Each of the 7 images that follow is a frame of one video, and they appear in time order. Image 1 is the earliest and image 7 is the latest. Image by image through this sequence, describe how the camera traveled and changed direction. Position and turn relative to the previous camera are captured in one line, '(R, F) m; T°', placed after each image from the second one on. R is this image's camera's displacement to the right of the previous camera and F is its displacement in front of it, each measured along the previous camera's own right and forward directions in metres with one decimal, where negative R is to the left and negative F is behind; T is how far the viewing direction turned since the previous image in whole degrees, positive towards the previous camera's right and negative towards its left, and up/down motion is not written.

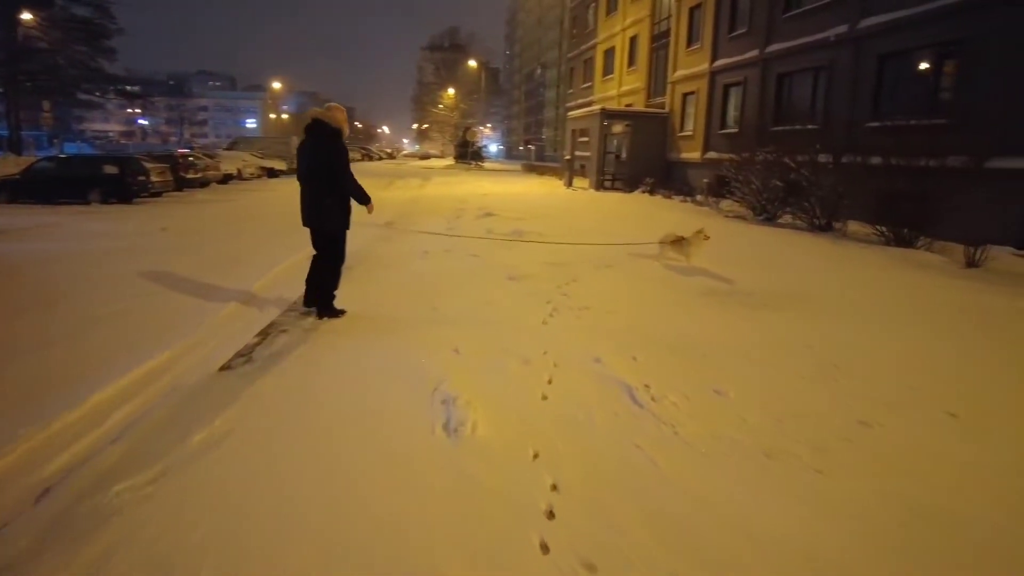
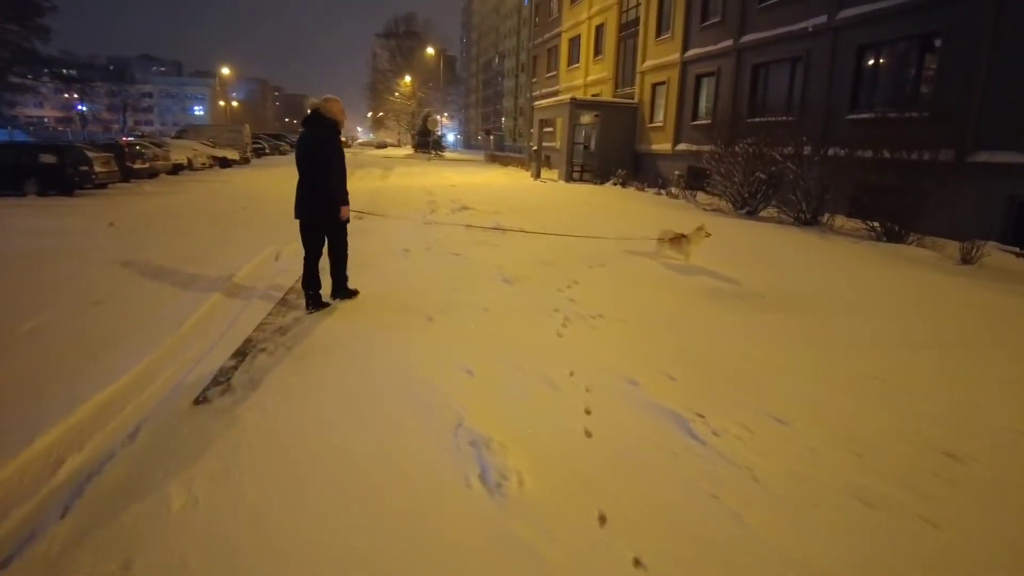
(-0.4, +0.6) m; +4°
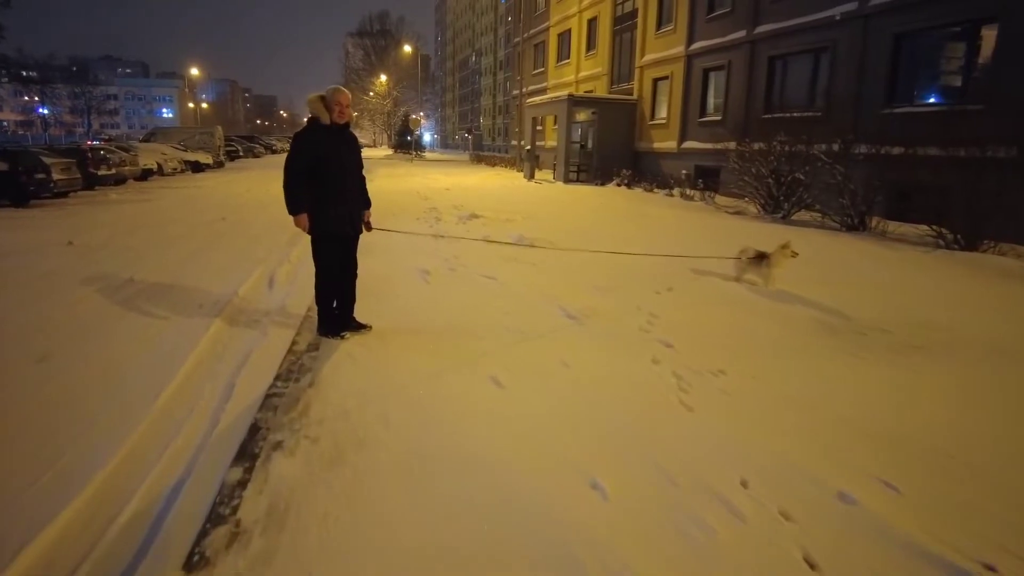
(-0.7, +1.4) m; +2°
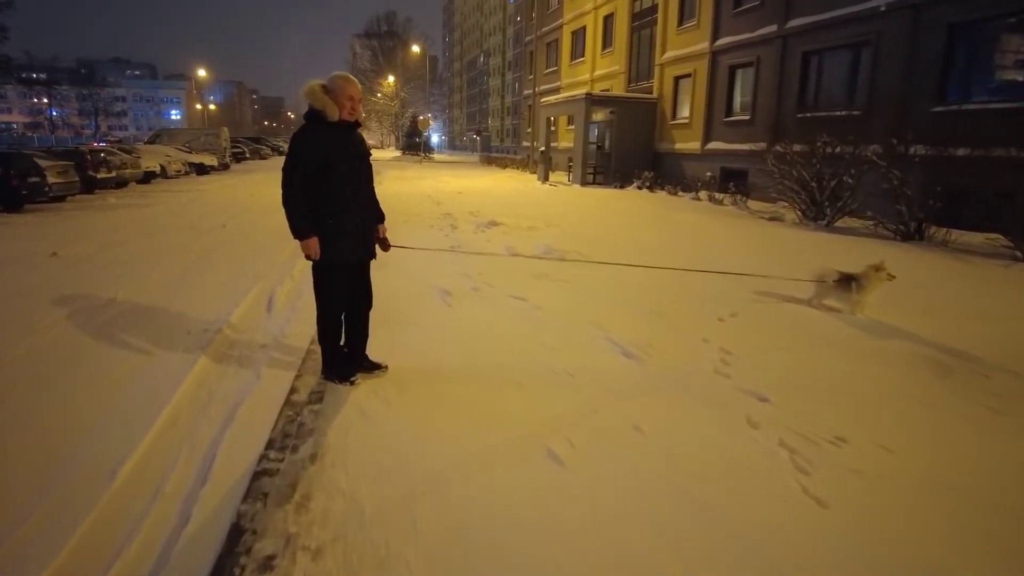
(-0.3, +0.9) m; -1°
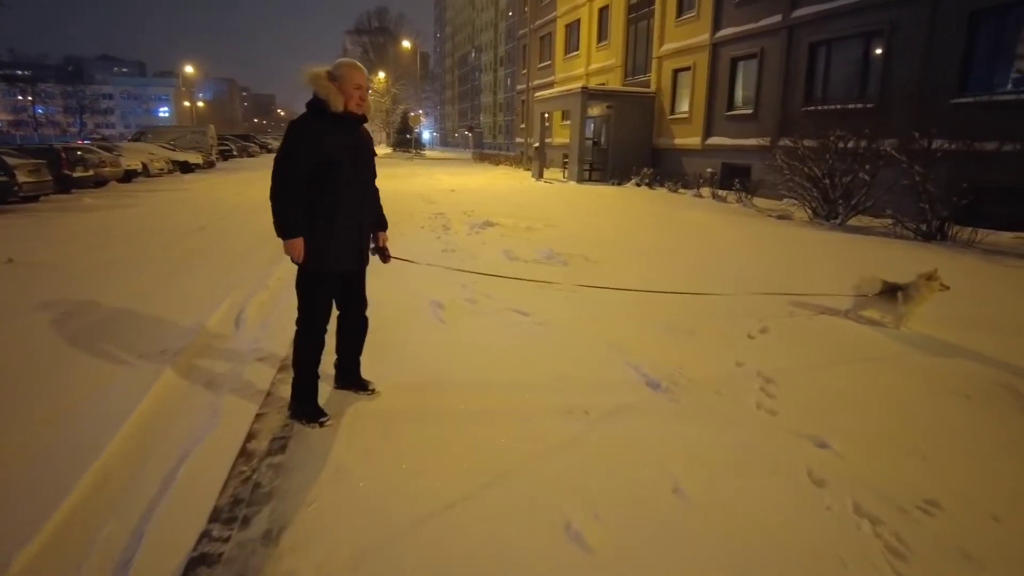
(-0.1, +0.7) m; +1°
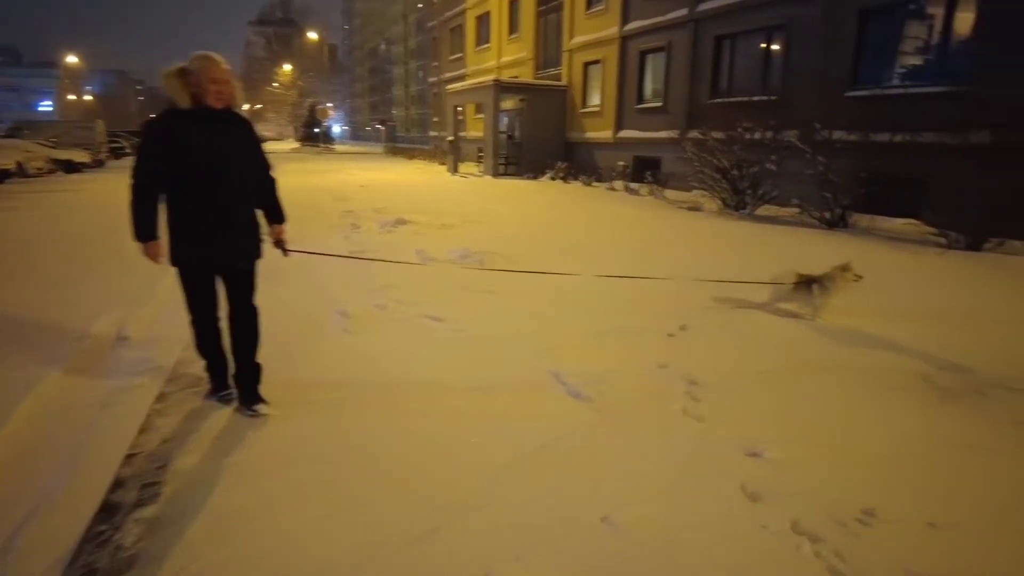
(+0.1, +0.3) m; +7°
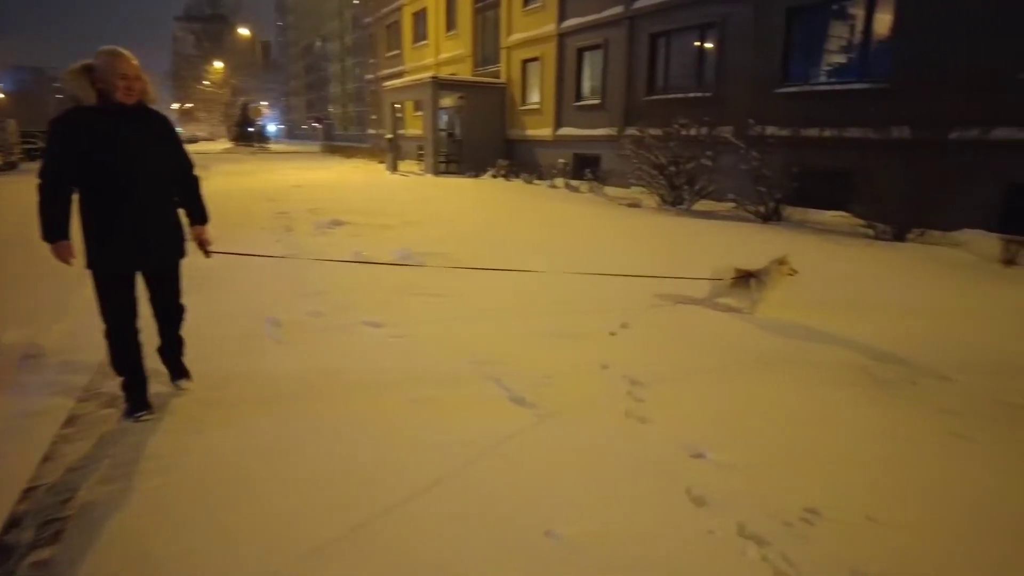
(0.0, +0.1) m; +5°
